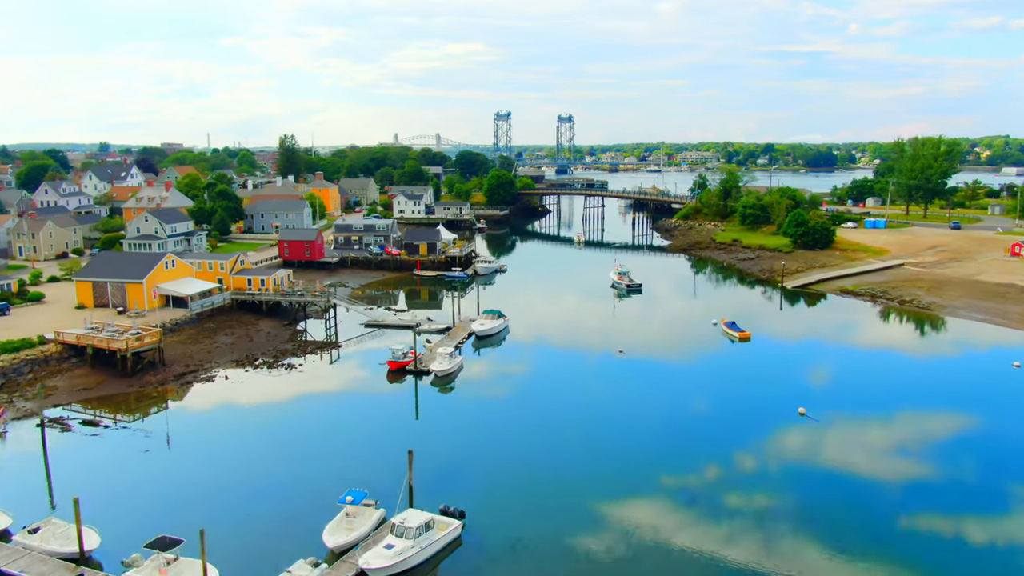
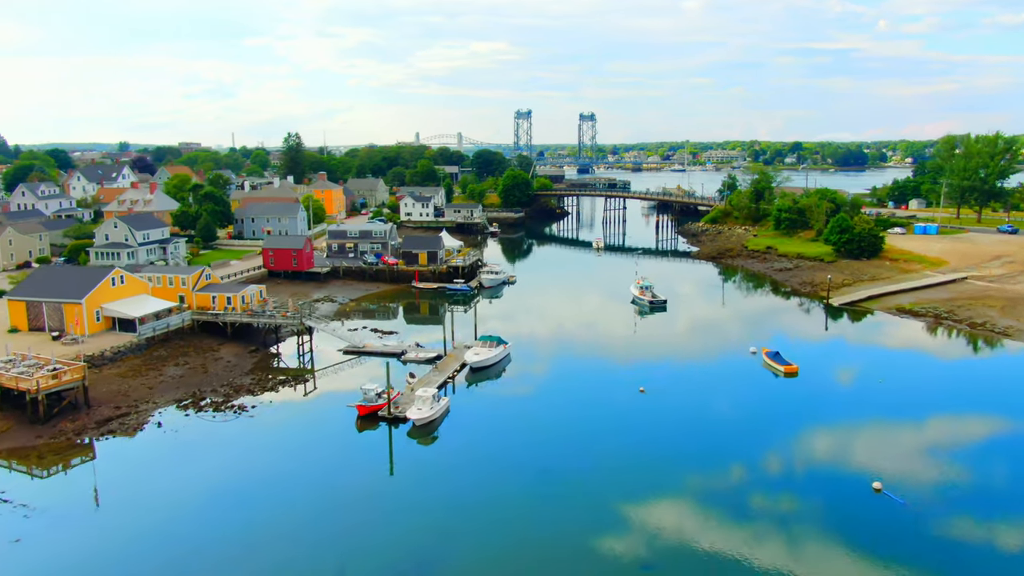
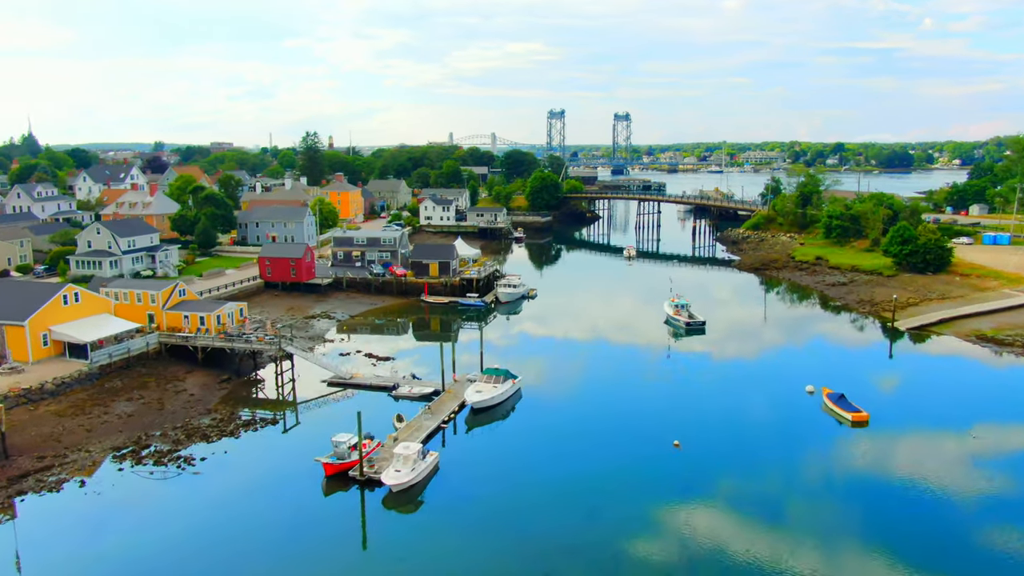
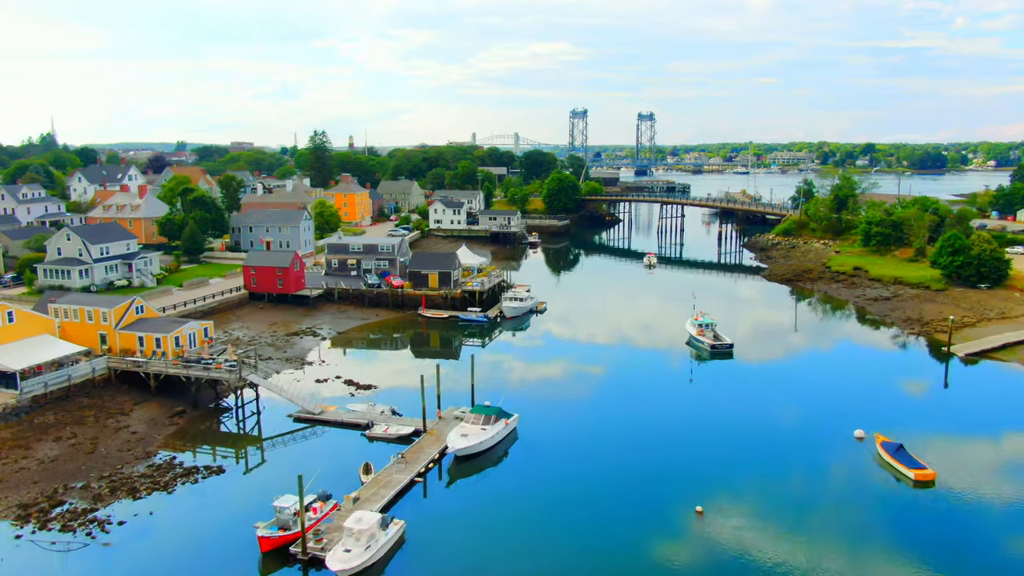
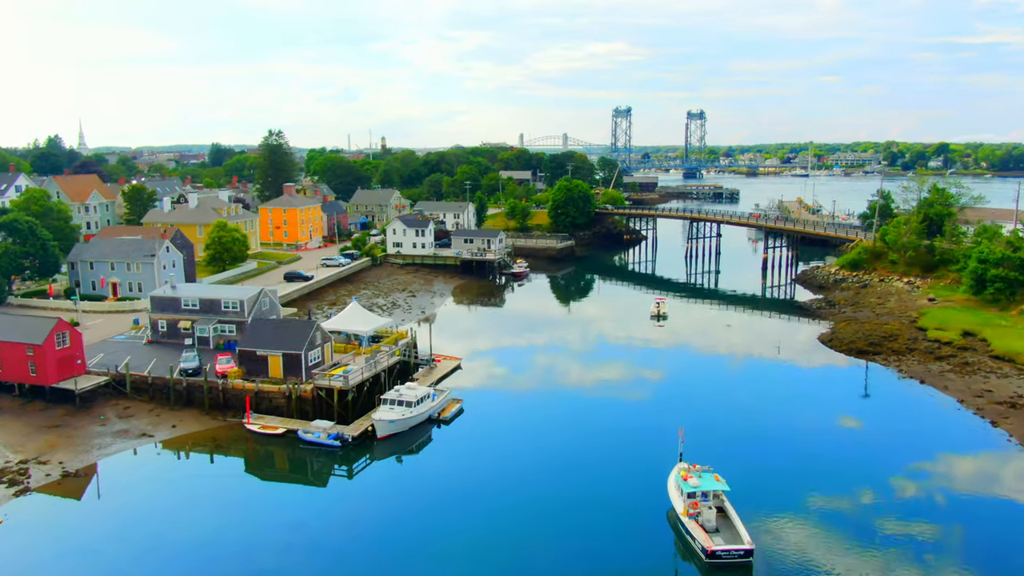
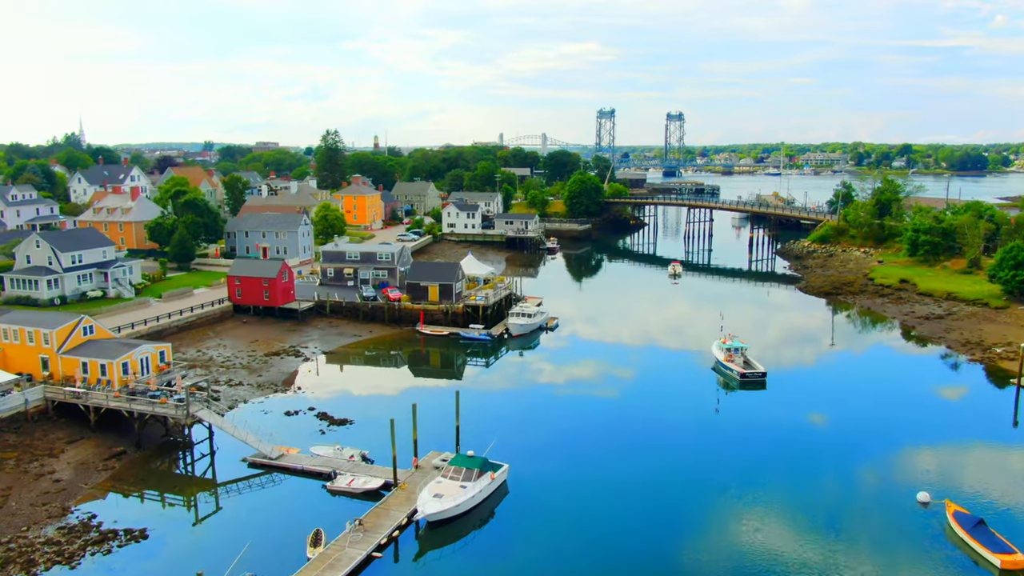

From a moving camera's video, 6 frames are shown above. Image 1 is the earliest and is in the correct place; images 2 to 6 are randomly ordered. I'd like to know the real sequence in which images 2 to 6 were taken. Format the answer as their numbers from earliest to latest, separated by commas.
2, 3, 4, 6, 5
